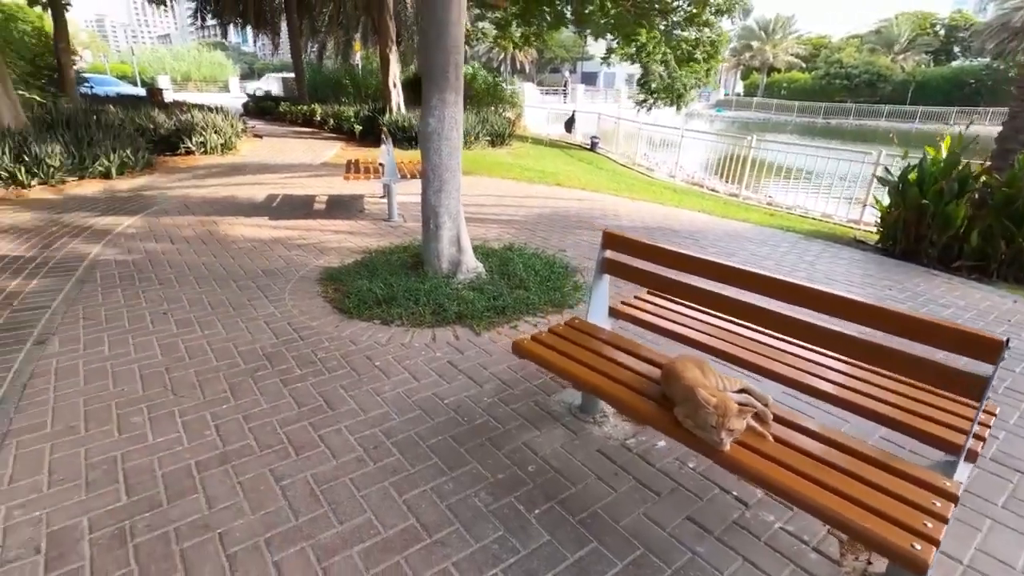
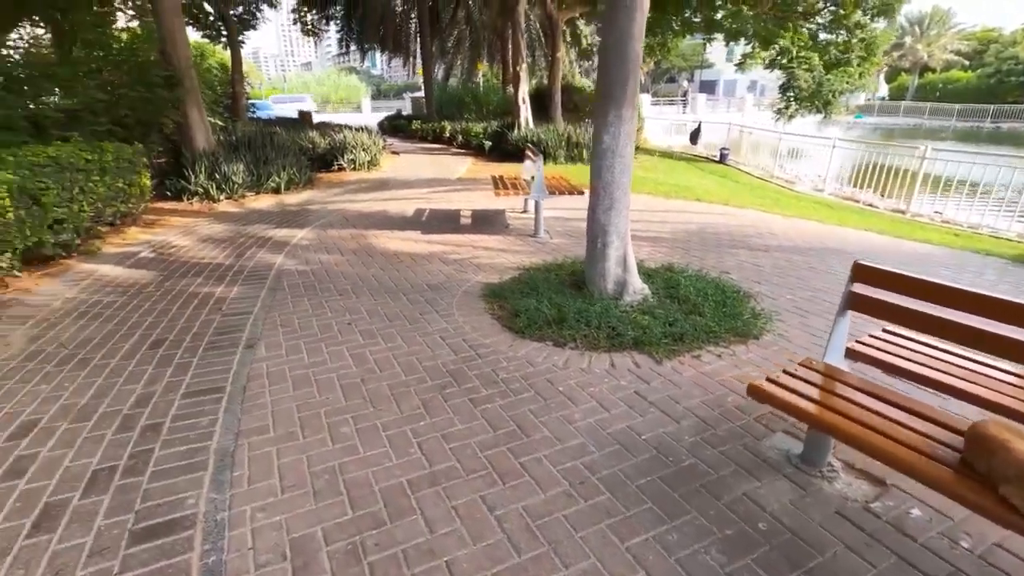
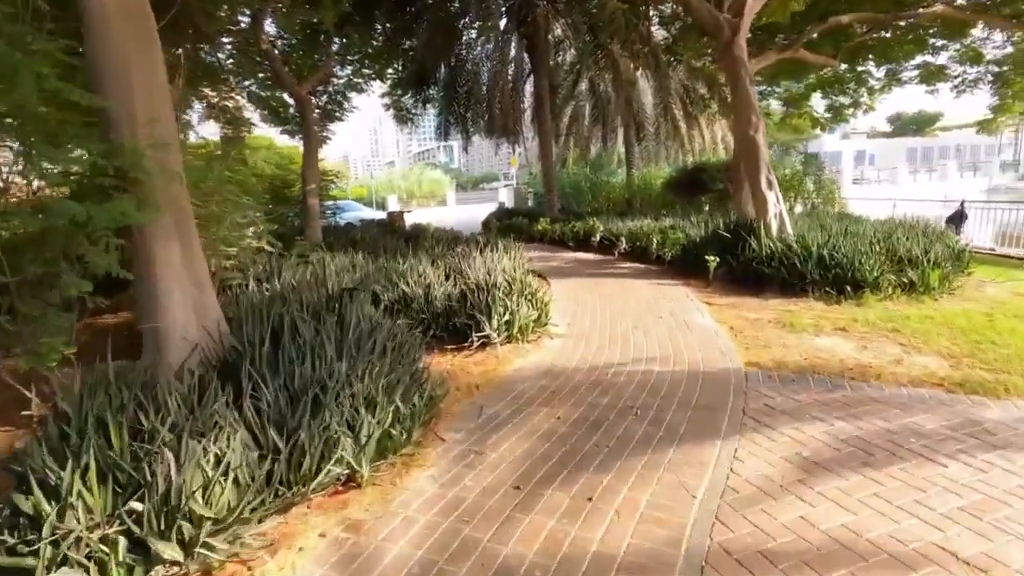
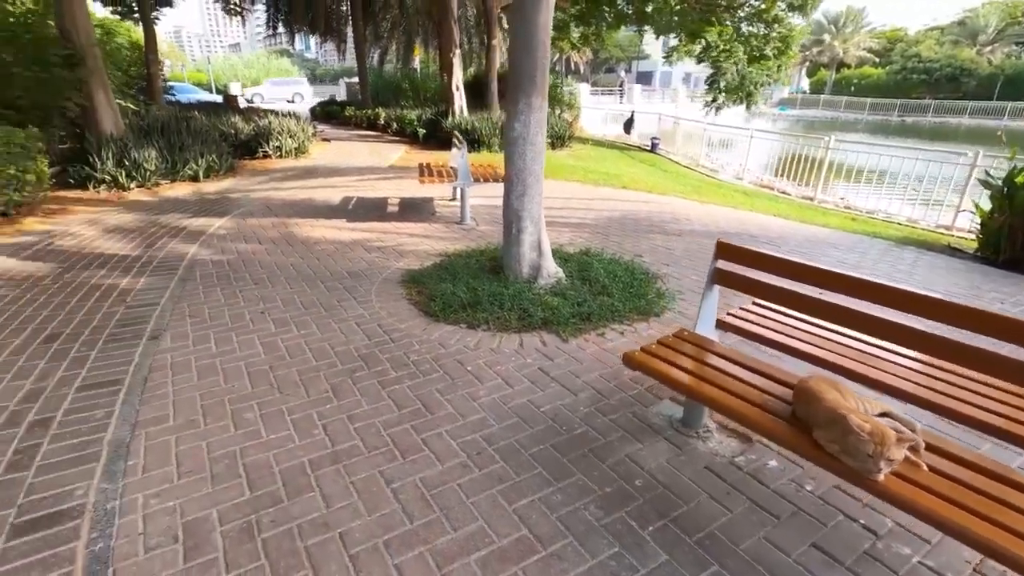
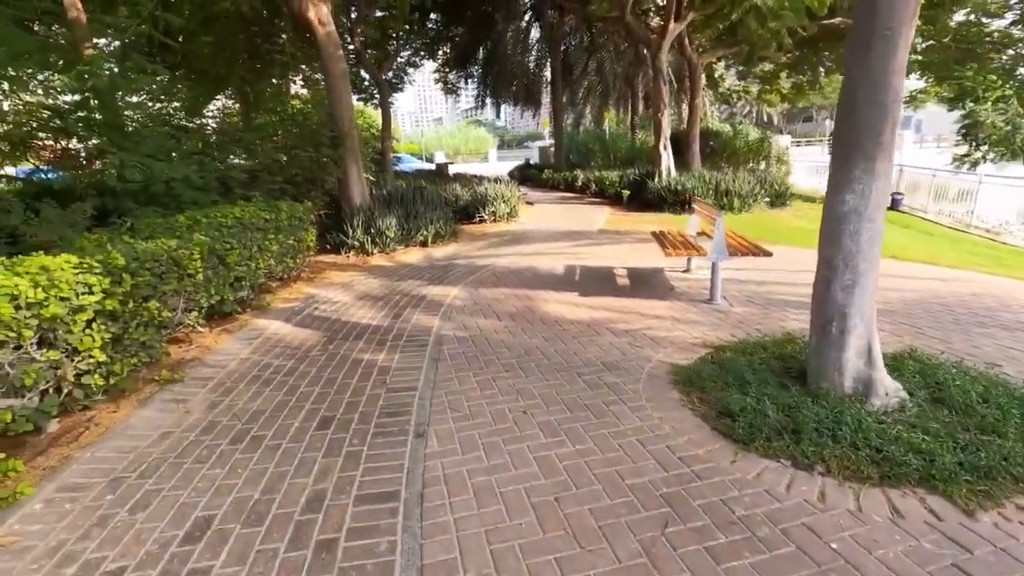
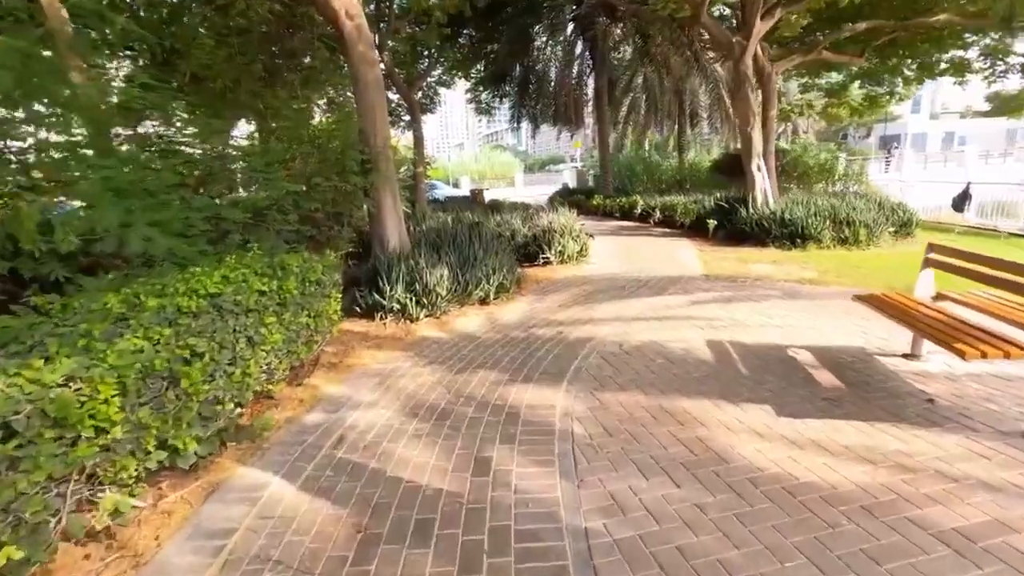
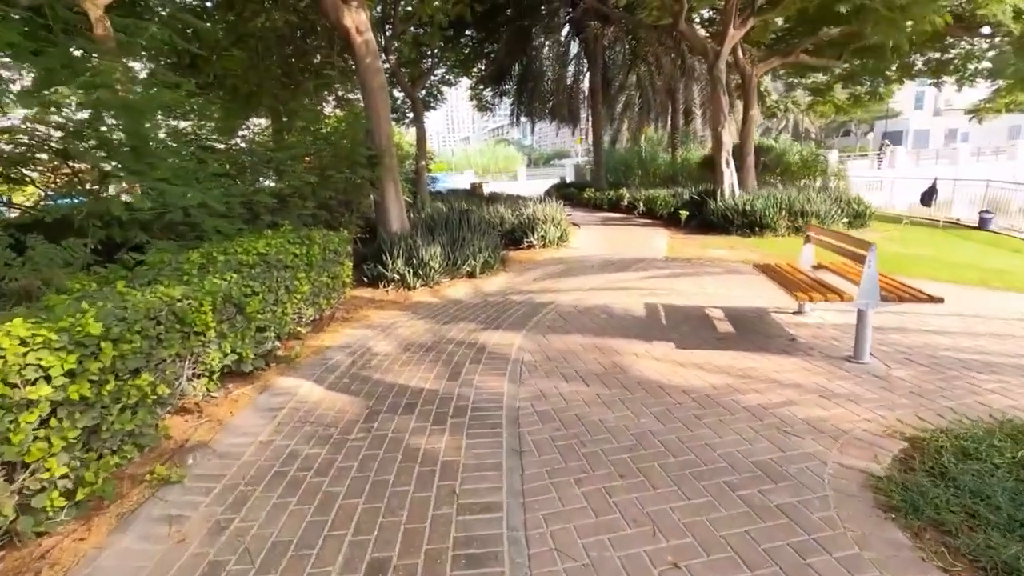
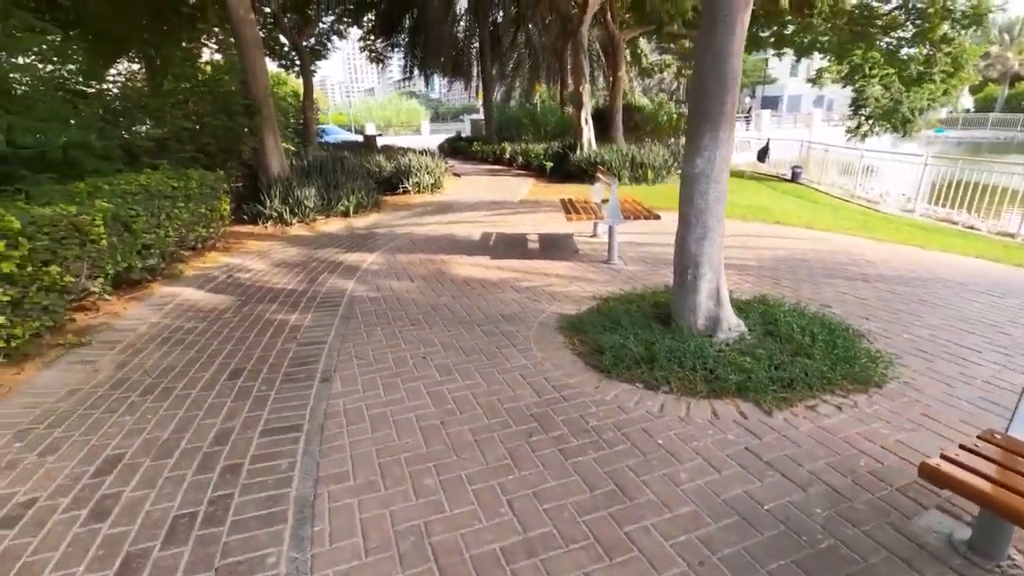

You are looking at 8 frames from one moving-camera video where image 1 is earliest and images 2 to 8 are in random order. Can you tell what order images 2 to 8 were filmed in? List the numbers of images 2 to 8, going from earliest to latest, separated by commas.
4, 2, 8, 5, 7, 6, 3
